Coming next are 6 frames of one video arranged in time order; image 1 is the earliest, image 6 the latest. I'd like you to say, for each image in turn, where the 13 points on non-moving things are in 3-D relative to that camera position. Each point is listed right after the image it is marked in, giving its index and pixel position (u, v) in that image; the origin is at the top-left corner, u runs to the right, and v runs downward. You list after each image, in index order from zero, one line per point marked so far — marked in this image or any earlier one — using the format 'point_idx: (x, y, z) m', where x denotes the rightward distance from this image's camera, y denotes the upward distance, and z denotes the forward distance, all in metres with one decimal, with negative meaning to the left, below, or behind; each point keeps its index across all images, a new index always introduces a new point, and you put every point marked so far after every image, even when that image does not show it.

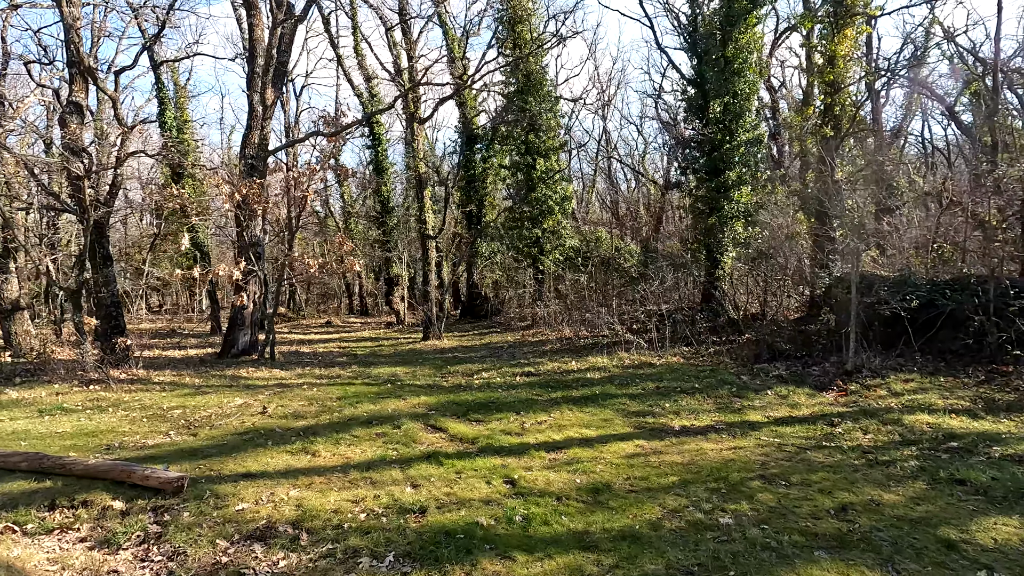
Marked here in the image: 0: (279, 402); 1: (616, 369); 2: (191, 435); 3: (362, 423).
0: (-3.1, -1.5, +7.2) m
1: (+1.8, -1.4, +9.0) m
2: (-3.5, -1.6, +5.9) m
3: (-1.7, -1.5, +6.0) m
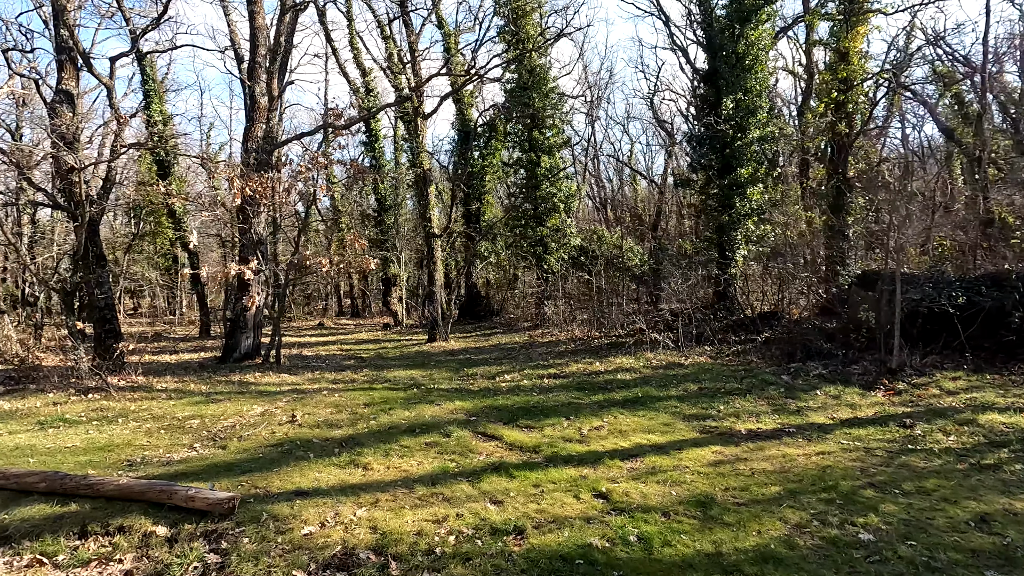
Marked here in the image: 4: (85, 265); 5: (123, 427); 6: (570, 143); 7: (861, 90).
0: (-2.6, -1.5, +6.7) m
1: (+2.2, -1.3, +8.7) m
2: (-2.9, -1.6, +5.4) m
3: (-1.1, -1.5, +5.6) m
4: (-7.4, +0.4, +9.3) m
5: (-4.5, -1.6, +6.2) m
6: (+1.8, +4.4, +16.4) m
7: (+7.9, +4.5, +12.1) m
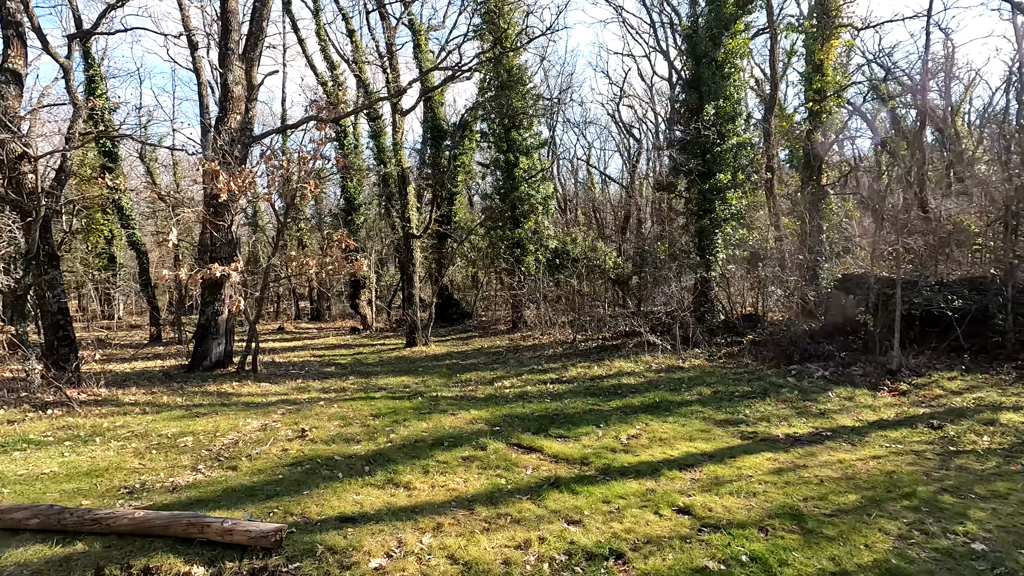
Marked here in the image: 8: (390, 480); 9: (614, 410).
0: (-2.4, -1.6, +6.2) m
1: (+2.2, -1.4, +8.7) m
2: (-2.5, -1.6, +4.9) m
3: (-0.8, -1.5, +5.2) m
4: (-7.4, +0.4, +8.3) m
5: (-4.2, -1.6, +5.5) m
6: (+1.1, +4.4, +16.3) m
7: (+7.6, +4.4, +12.6) m
8: (-1.0, -1.6, +4.4) m
9: (+1.2, -1.5, +6.4) m
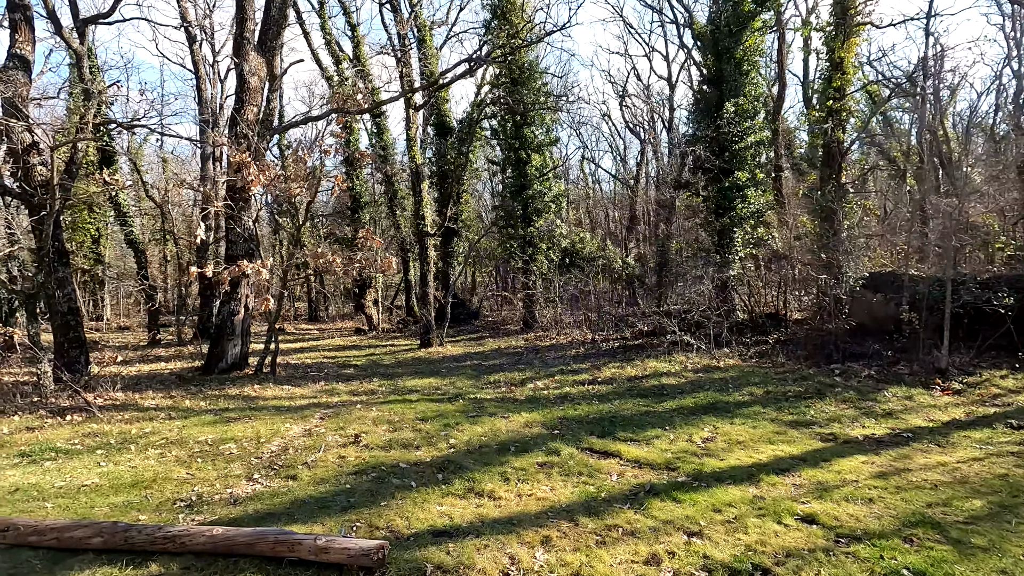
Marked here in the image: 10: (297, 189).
0: (-1.8, -1.5, +5.9) m
1: (+2.8, -1.4, +8.5) m
2: (-1.9, -1.6, +4.5) m
3: (-0.1, -1.5, +4.9) m
4: (-6.8, +0.4, +7.9) m
5: (-3.6, -1.6, +5.2) m
6: (+1.4, +4.4, +16.1) m
7: (+8.0, +4.4, +12.6) m
8: (-0.3, -1.5, +4.1) m
9: (+1.8, -1.4, +6.2) m
10: (-4.0, +1.9, +10.1) m
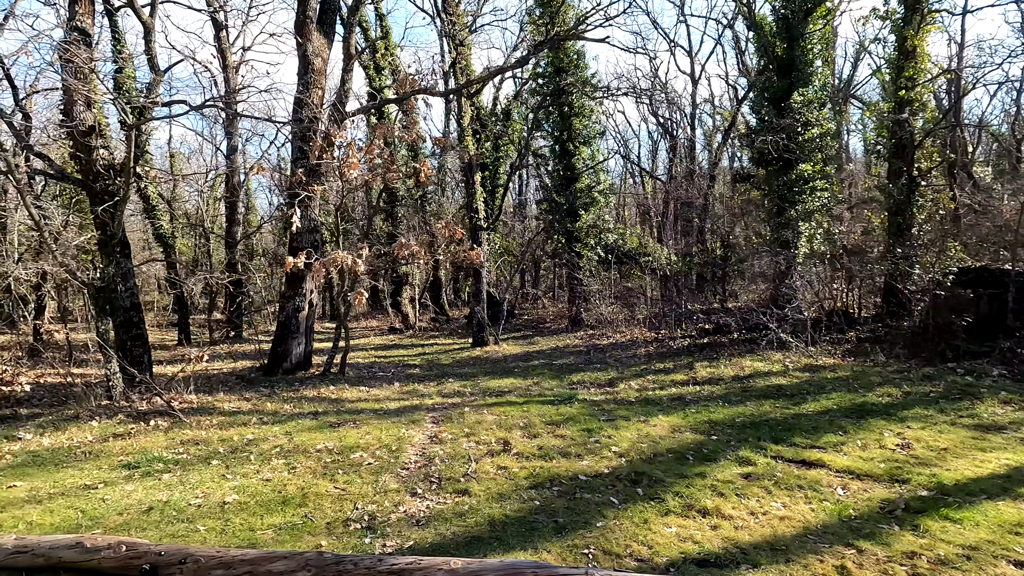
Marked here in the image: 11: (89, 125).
0: (-0.3, -1.5, +5.4) m
1: (+4.2, -1.3, +8.0) m
2: (-0.4, -1.5, +4.0) m
3: (+1.4, -1.4, +4.4) m
4: (-5.4, +0.5, +7.2) m
5: (-2.1, -1.5, +4.6) m
6: (+2.7, +4.5, +15.6) m
7: (+9.4, +4.5, +12.1) m
8: (+1.2, -1.5, +3.6) m
9: (+3.3, -1.3, +5.7) m
10: (-2.5, +2.0, +9.5) m
11: (-5.6, +2.2, +7.1) m
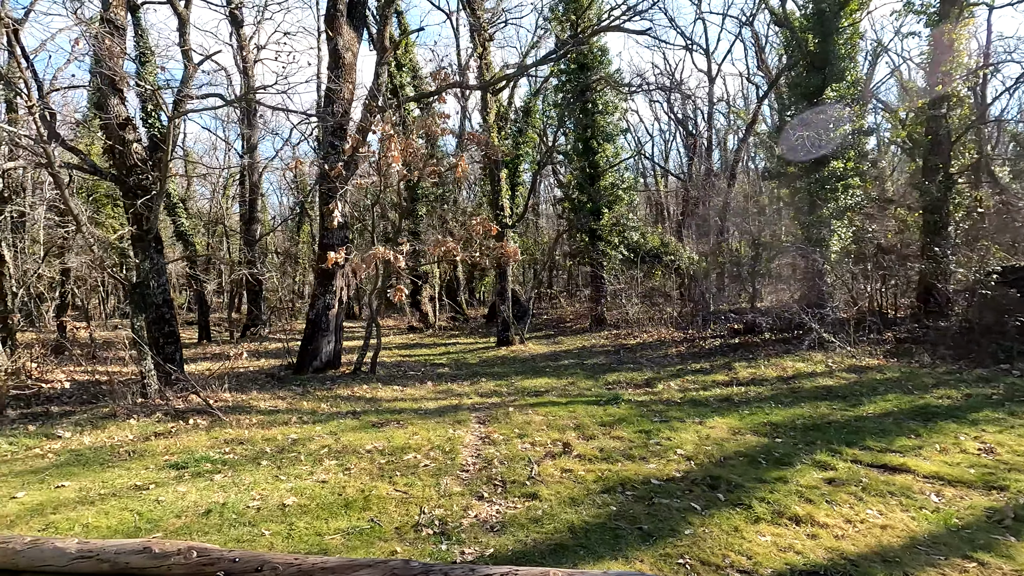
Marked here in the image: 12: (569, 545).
0: (+0.2, -1.4, +5.2) m
1: (+4.8, -1.2, +7.8) m
2: (+0.1, -1.5, +3.8) m
3: (+1.9, -1.4, +4.2) m
4: (-4.9, +0.5, +7.1) m
5: (-1.6, -1.5, +4.4) m
6: (+3.4, +4.5, +15.4) m
7: (+10.0, +4.5, +11.9) m
8: (+1.7, -1.4, +3.4) m
9: (+3.8, -1.3, +5.5) m
10: (-2.0, +2.0, +9.3) m
11: (-5.0, +2.2, +7.0) m
12: (+0.3, -1.5, +3.1) m
